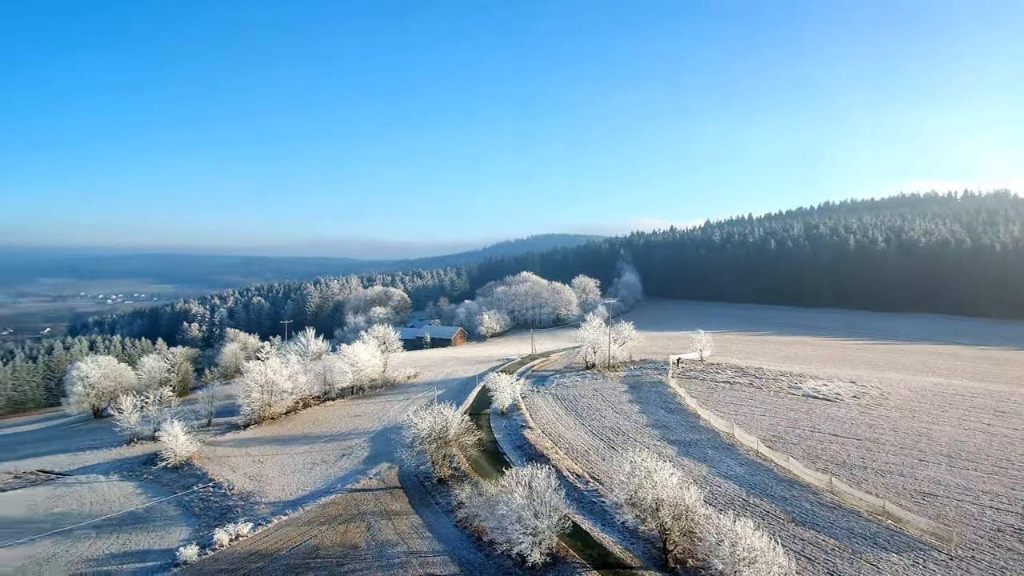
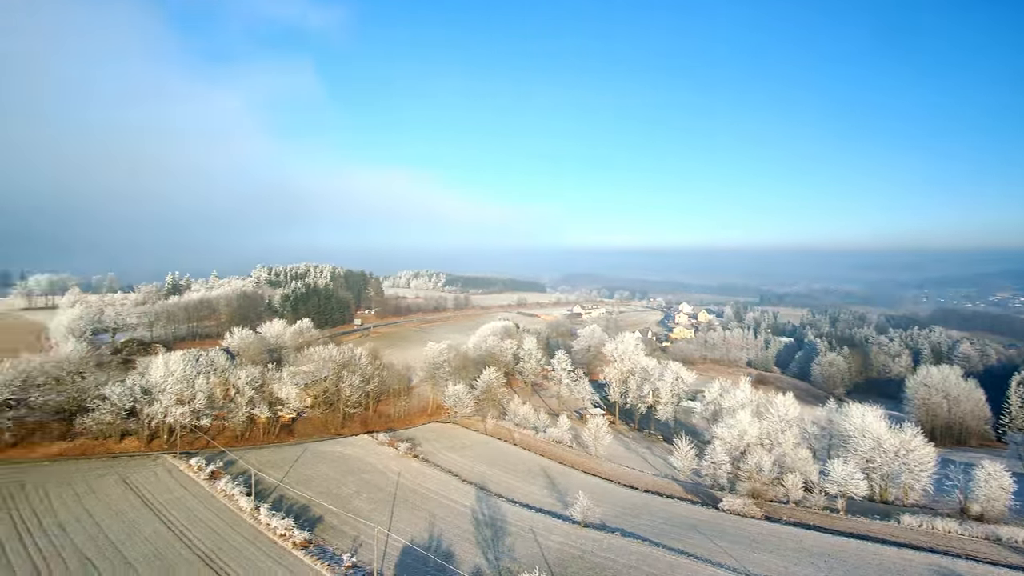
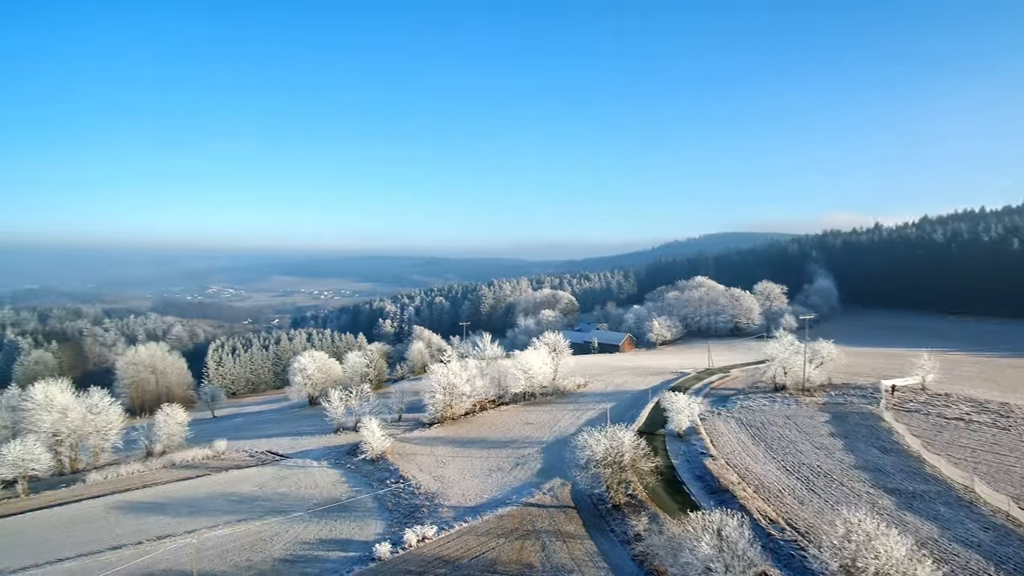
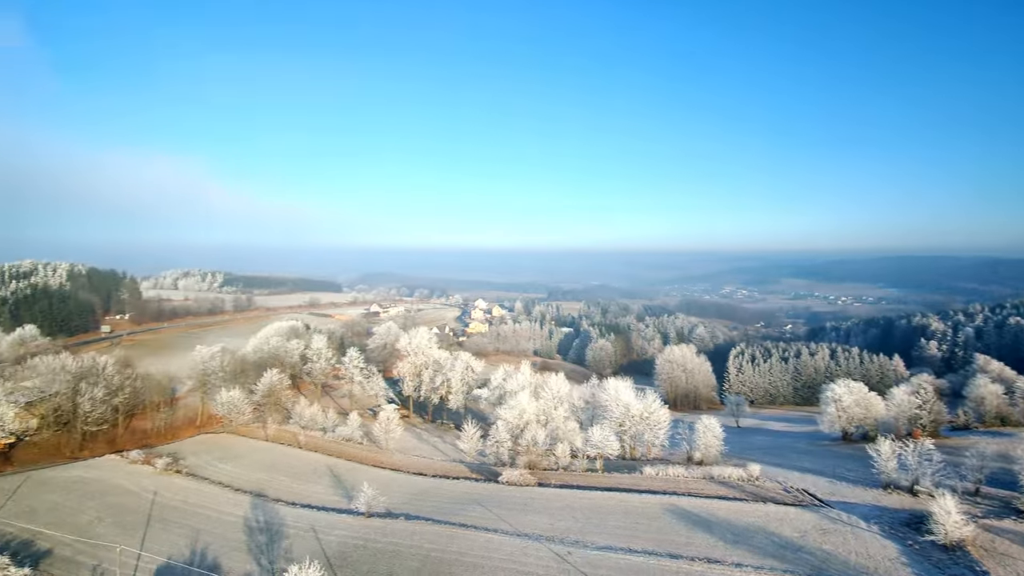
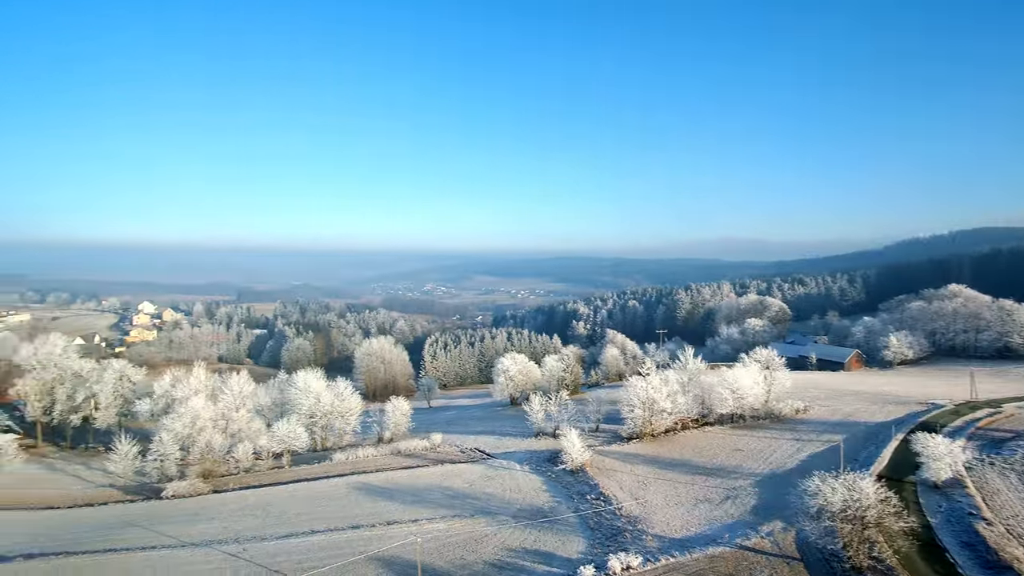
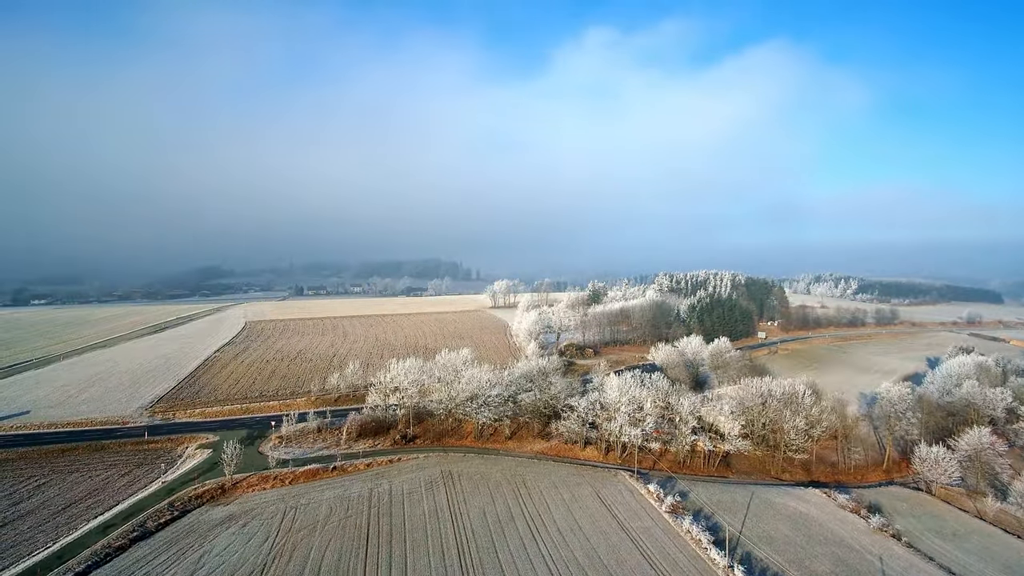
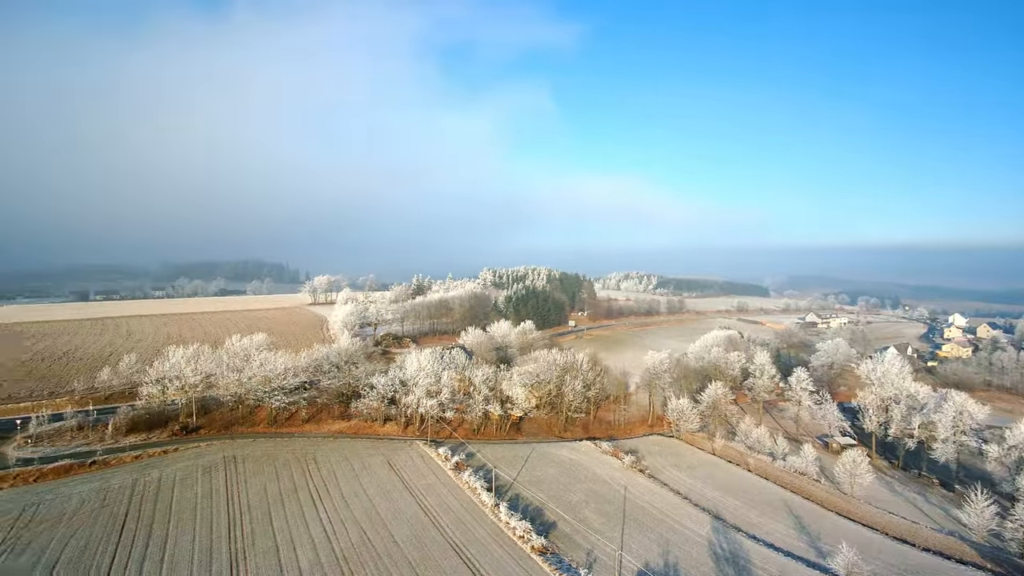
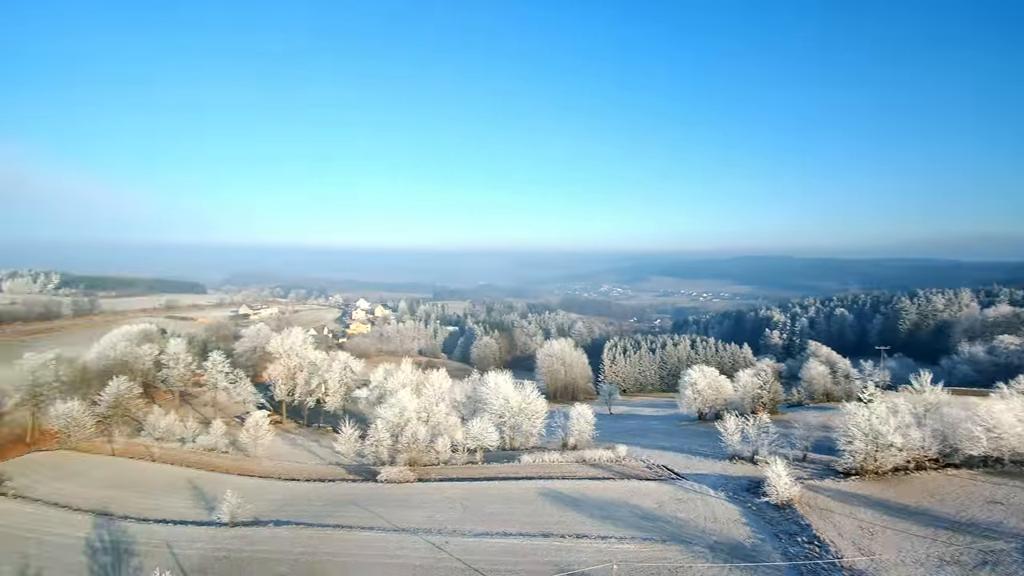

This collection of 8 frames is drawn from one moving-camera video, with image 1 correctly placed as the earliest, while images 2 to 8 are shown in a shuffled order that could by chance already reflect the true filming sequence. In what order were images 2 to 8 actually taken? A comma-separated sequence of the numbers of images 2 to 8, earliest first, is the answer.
3, 5, 8, 4, 2, 7, 6
